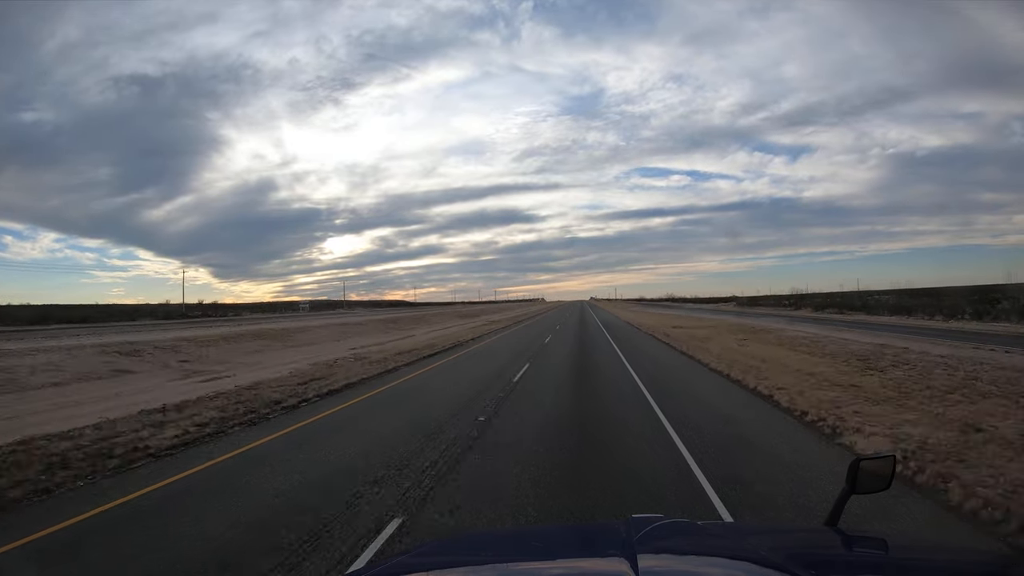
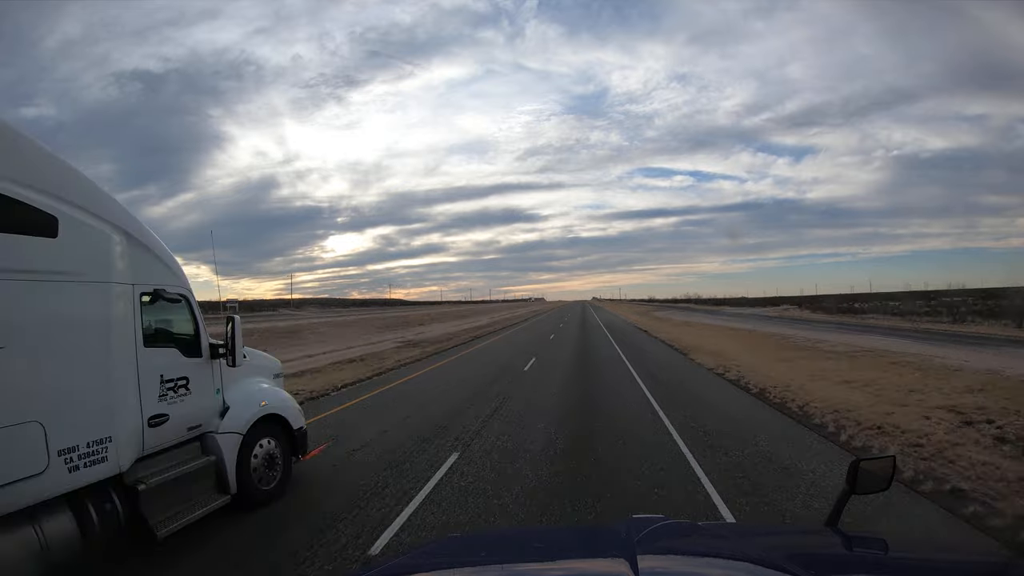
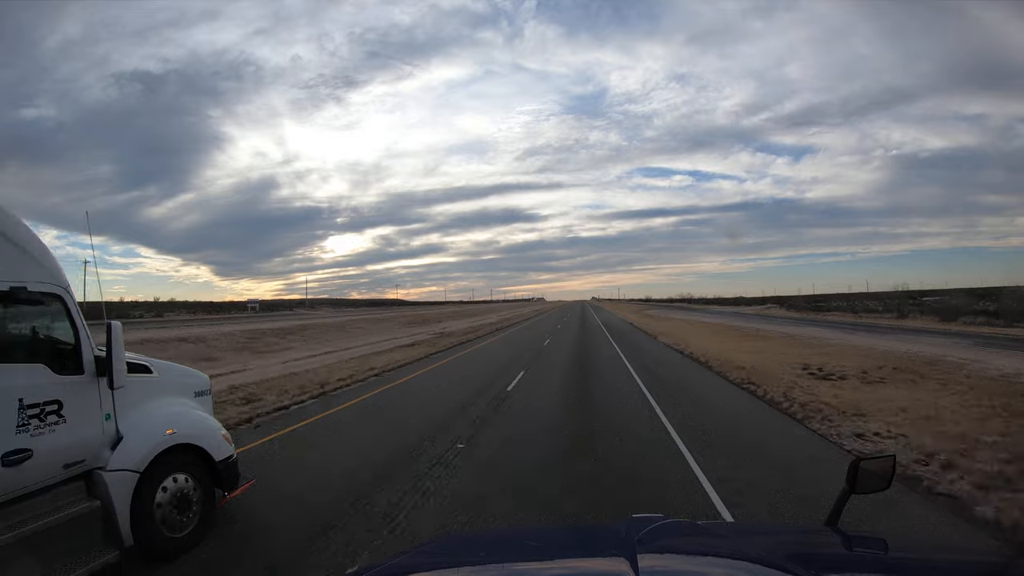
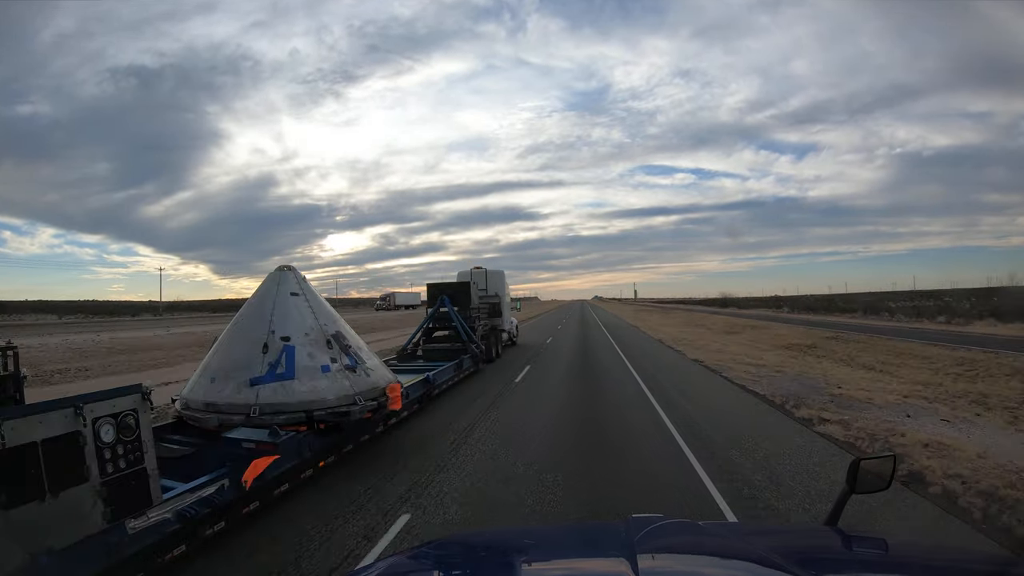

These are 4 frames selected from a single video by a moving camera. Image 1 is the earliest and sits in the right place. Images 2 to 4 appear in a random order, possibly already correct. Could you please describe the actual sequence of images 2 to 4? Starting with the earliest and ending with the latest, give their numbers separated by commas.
3, 2, 4
